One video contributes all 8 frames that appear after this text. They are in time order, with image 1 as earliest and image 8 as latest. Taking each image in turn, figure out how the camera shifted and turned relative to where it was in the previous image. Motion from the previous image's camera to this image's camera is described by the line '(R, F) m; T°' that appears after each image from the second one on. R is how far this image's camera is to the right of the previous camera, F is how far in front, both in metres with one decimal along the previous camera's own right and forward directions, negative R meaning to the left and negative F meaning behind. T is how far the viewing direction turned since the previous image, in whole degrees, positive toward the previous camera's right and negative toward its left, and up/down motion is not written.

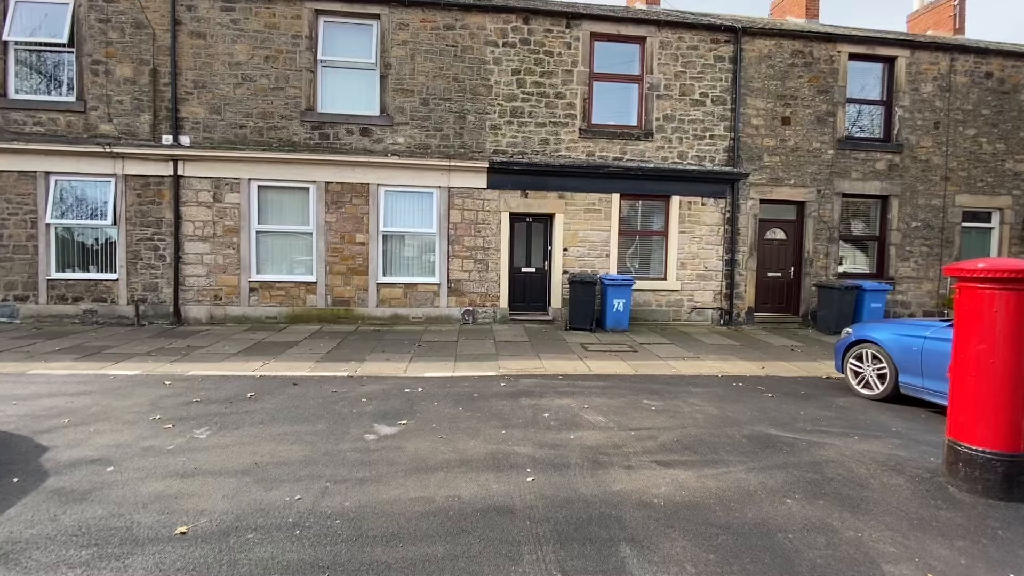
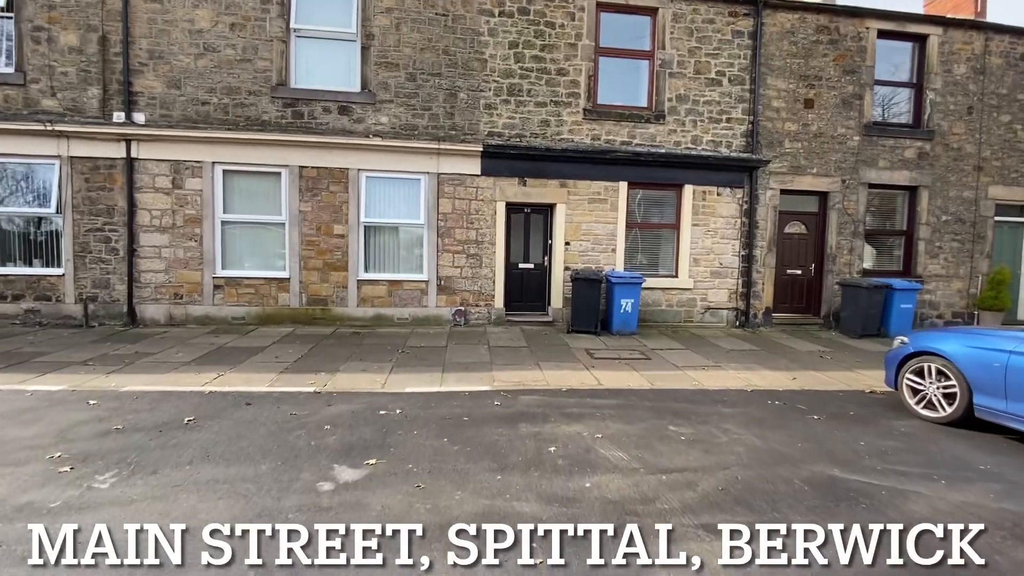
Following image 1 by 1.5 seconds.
(0.0, +1.1) m; +1°
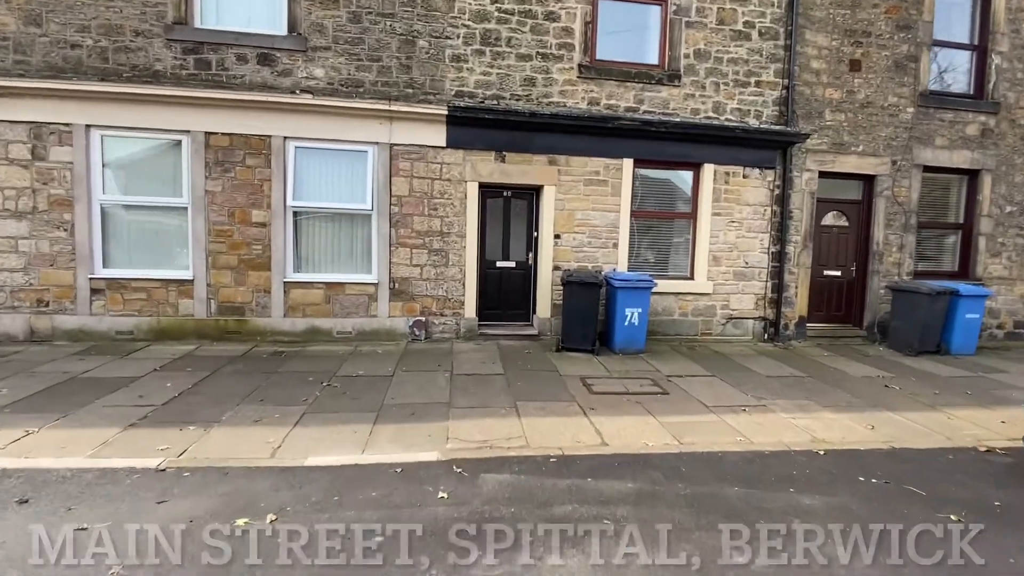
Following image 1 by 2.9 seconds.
(+0.2, +2.1) m; +1°
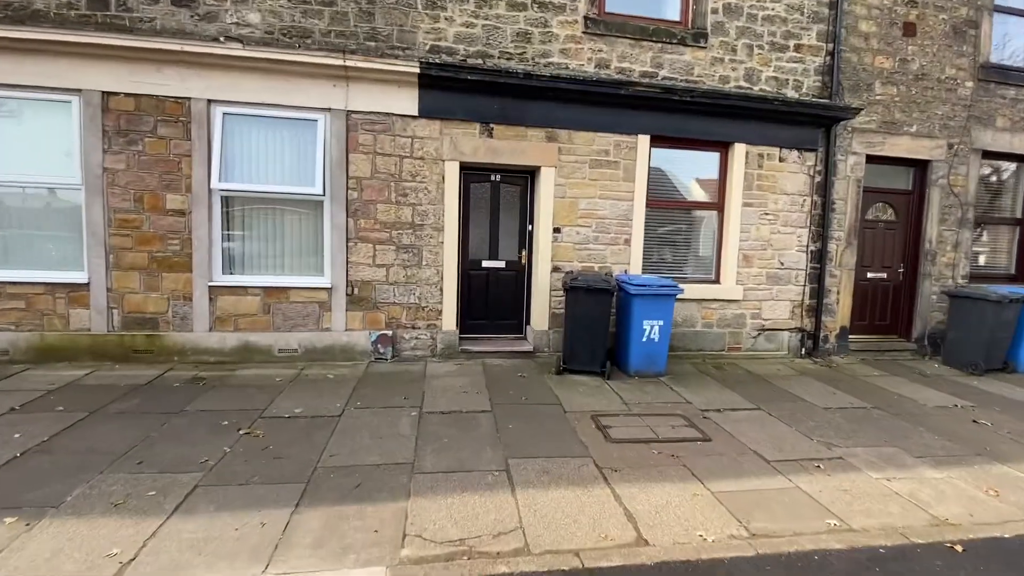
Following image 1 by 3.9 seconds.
(0.0, +1.5) m; +1°
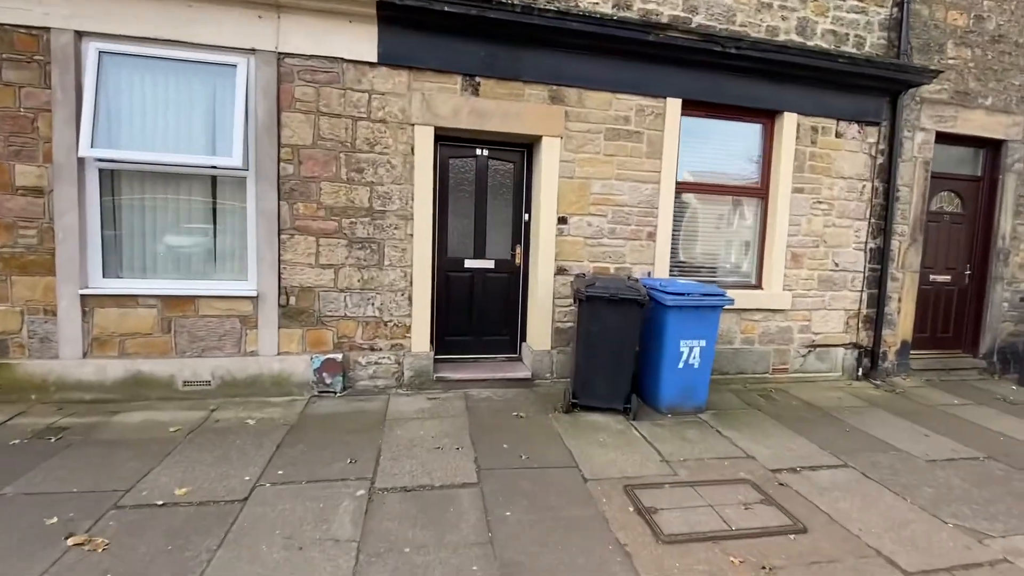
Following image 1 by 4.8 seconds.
(-0.1, +1.5) m; +2°
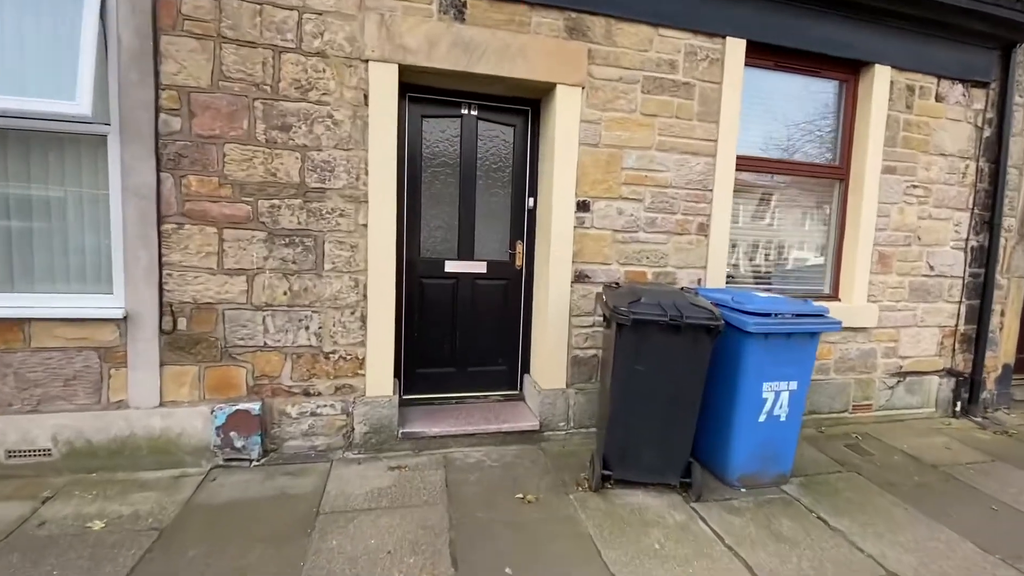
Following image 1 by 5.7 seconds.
(-0.1, +1.4) m; +2°
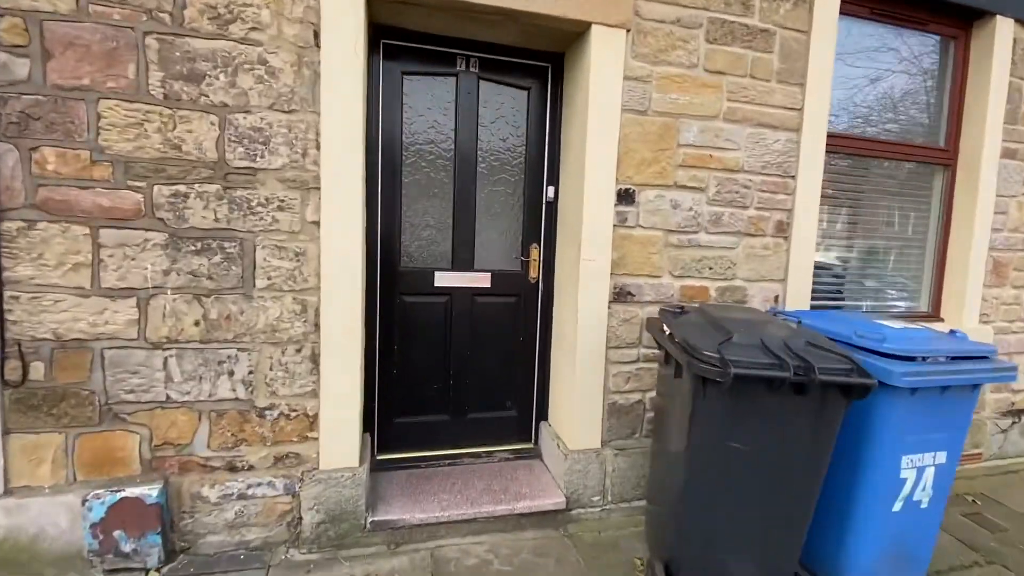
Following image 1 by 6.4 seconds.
(-0.1, +1.0) m; +1°
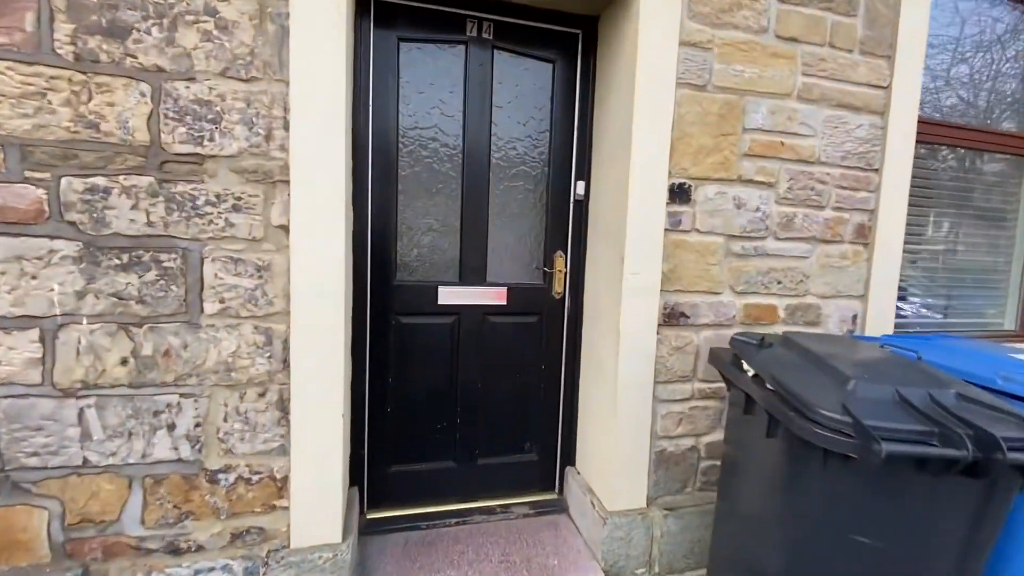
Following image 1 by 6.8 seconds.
(-0.1, +0.5) m; 0°
